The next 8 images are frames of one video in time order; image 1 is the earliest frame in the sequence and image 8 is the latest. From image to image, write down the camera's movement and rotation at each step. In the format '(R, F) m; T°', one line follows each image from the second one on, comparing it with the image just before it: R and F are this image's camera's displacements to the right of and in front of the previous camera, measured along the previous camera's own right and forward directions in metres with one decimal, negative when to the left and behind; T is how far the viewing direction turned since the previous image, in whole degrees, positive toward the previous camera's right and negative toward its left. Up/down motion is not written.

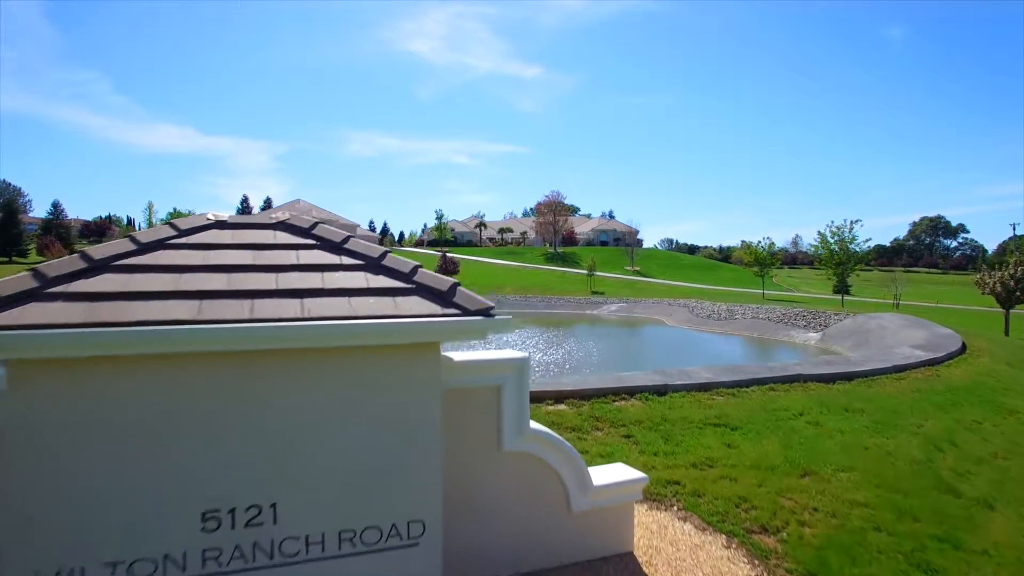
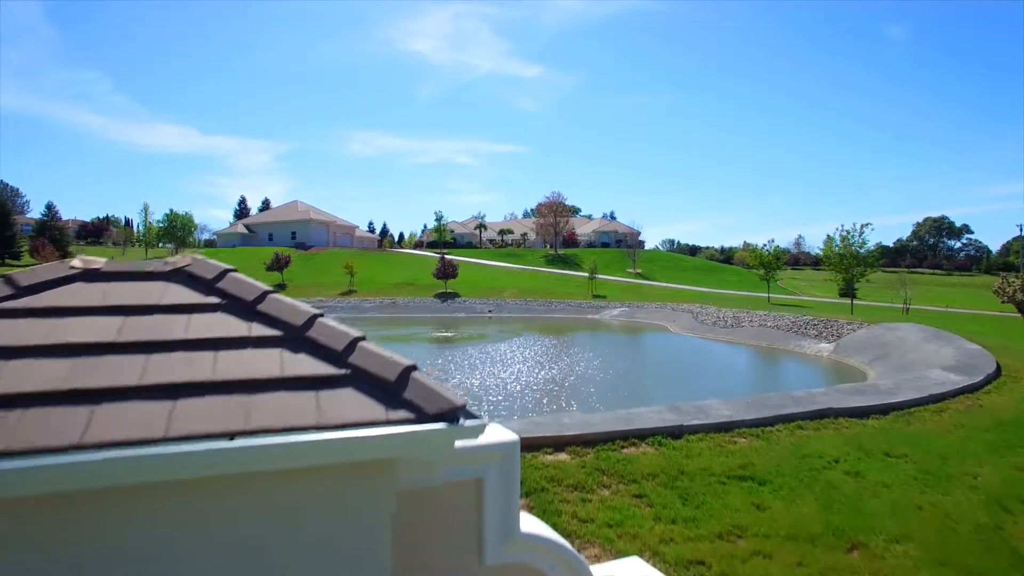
(+0.1, +0.9) m; 0°
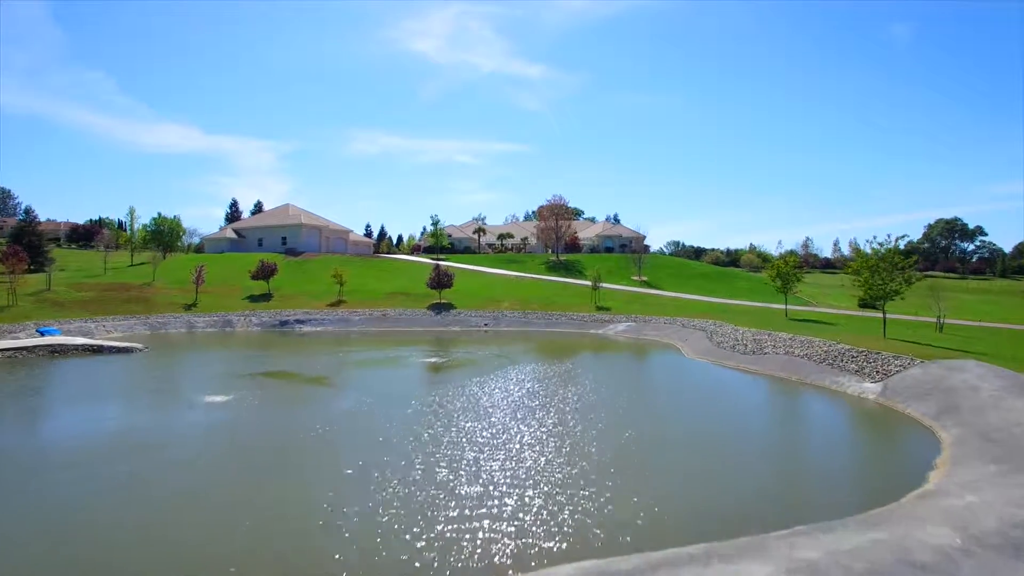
(+0.4, +2.9) m; 0°
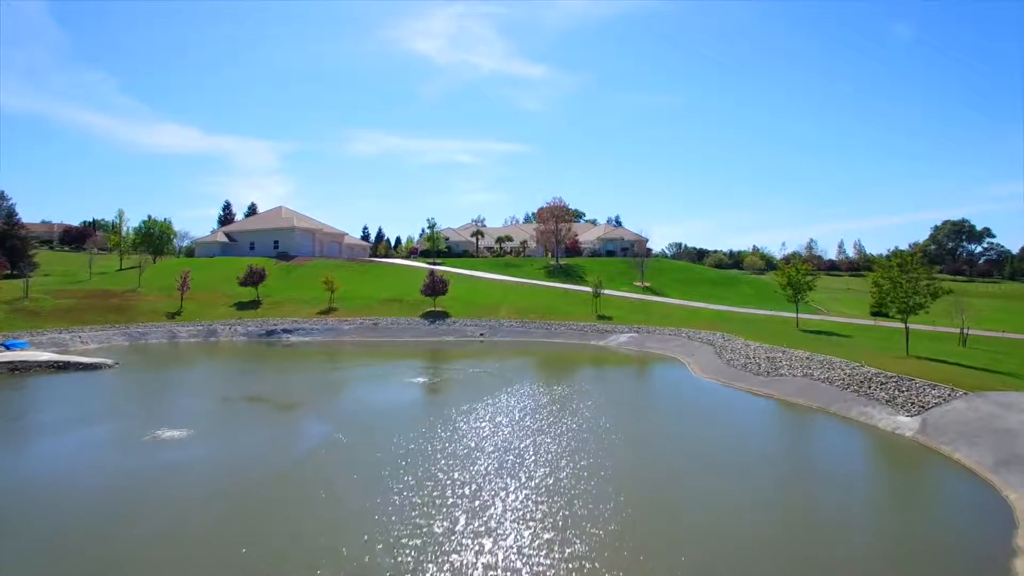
(+0.3, +1.9) m; 0°
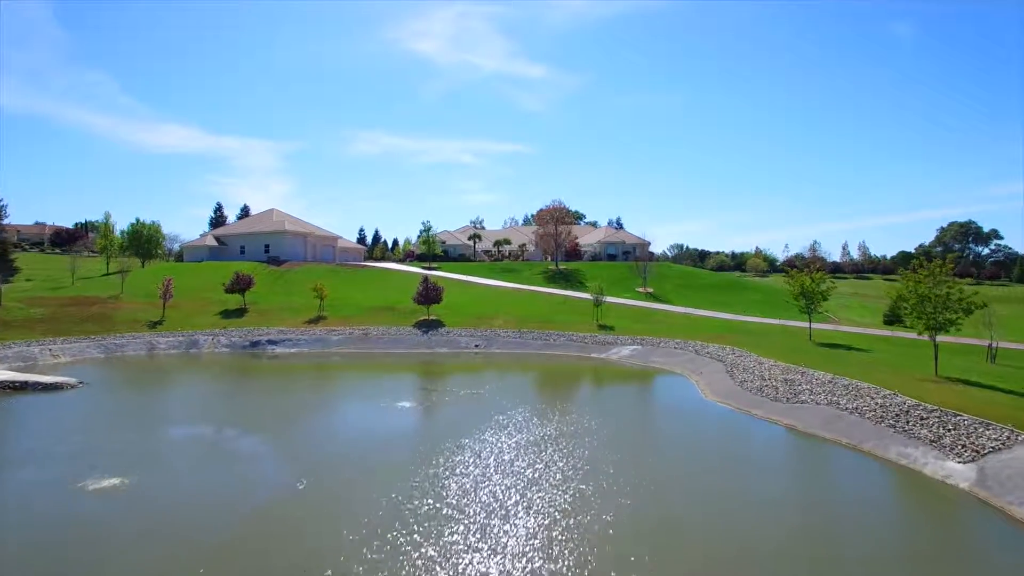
(+0.2, +2.0) m; 0°
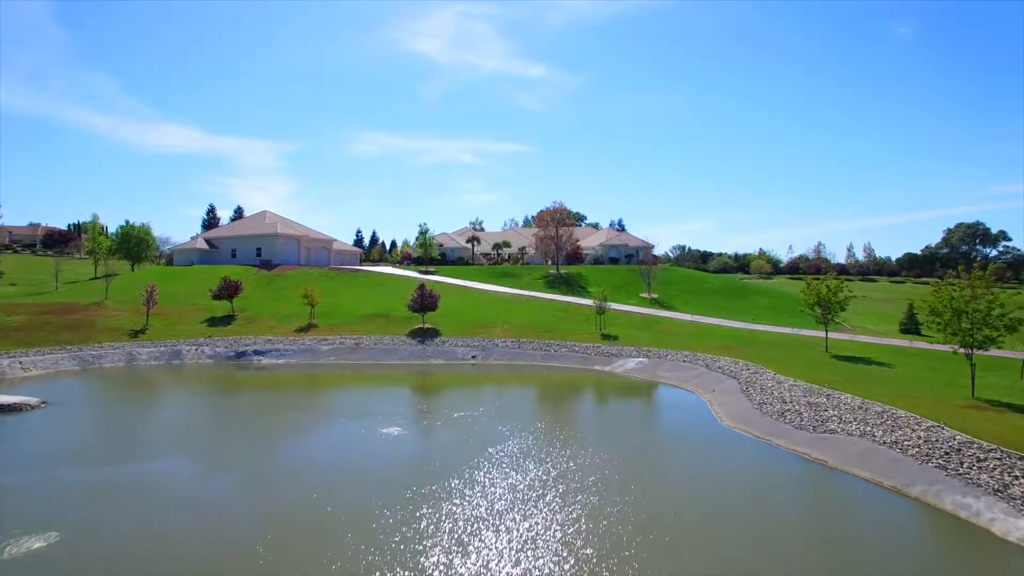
(+0.1, +1.9) m; 0°
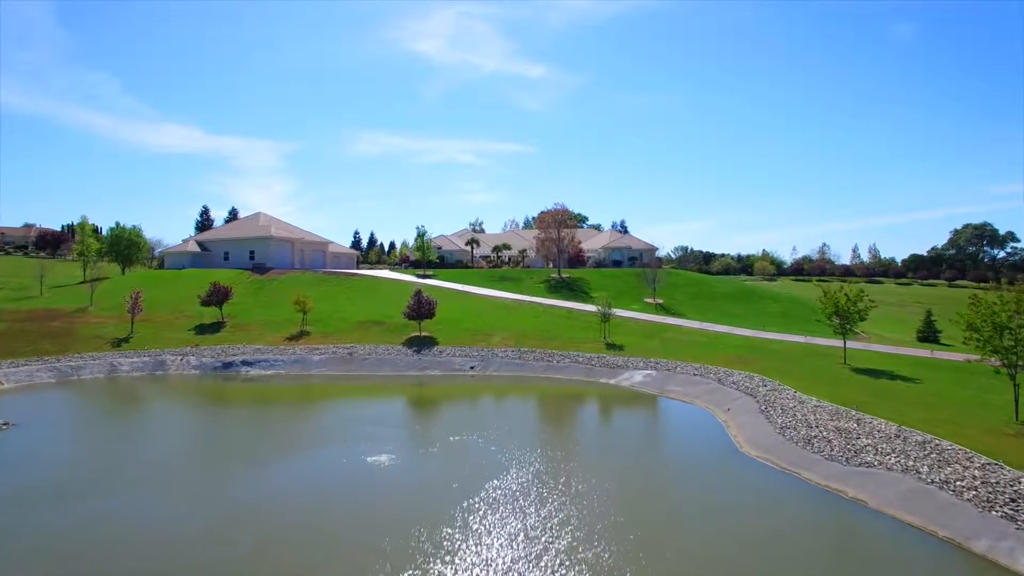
(0.0, +1.8) m; 0°
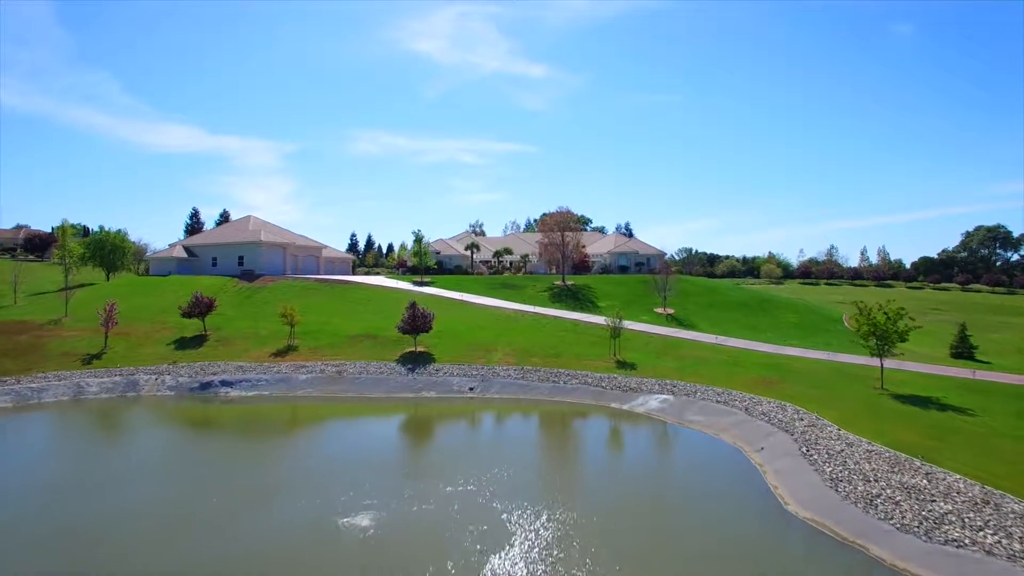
(-0.1, +2.9) m; 0°
